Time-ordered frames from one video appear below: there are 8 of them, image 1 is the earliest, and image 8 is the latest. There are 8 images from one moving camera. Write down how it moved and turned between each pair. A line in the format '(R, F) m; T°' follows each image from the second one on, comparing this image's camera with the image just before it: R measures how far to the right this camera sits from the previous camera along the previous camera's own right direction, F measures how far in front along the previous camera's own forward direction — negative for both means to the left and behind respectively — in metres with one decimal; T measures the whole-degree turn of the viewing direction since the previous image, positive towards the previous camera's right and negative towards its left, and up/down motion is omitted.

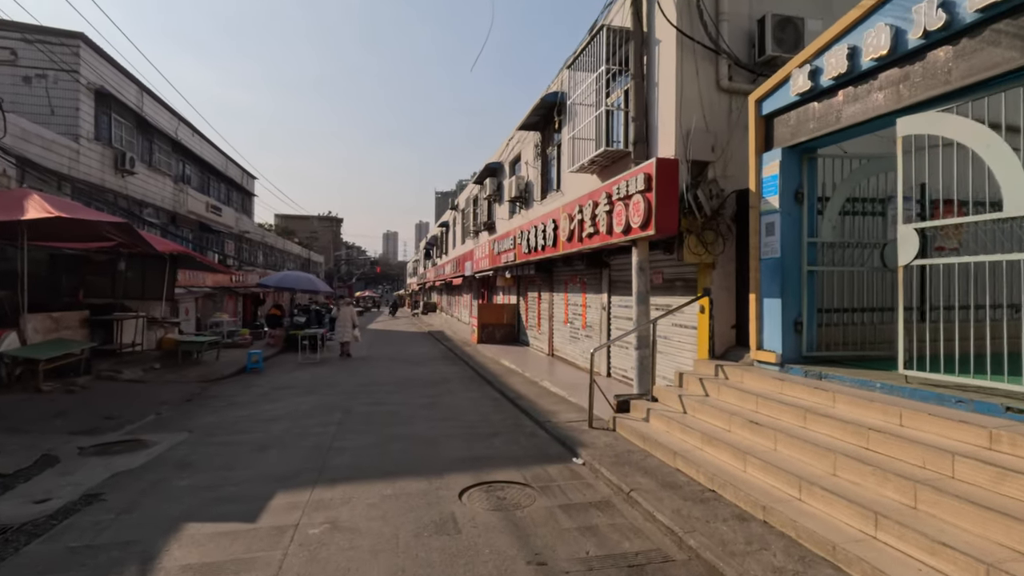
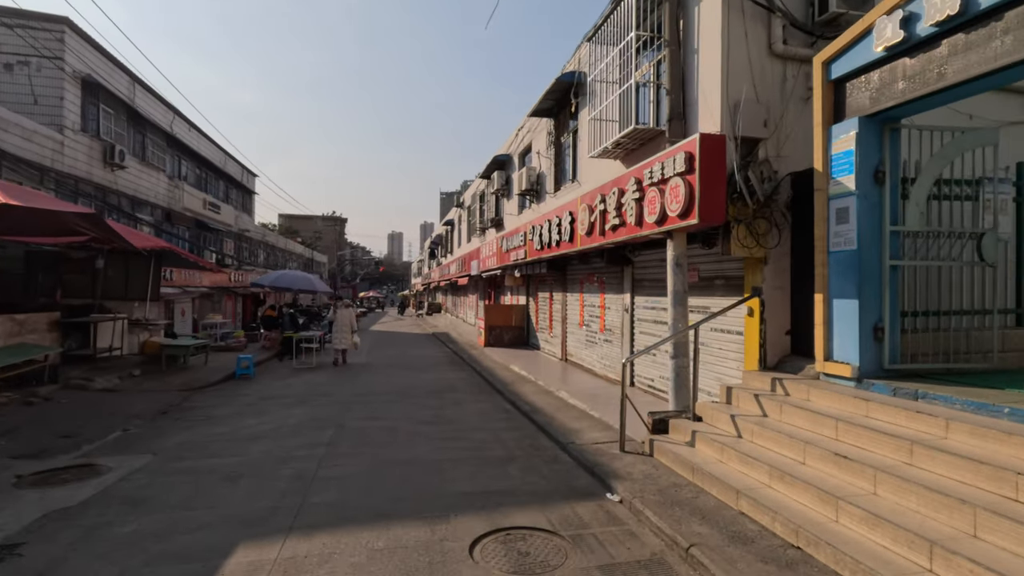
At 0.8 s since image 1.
(-0.1, +1.0) m; 0°
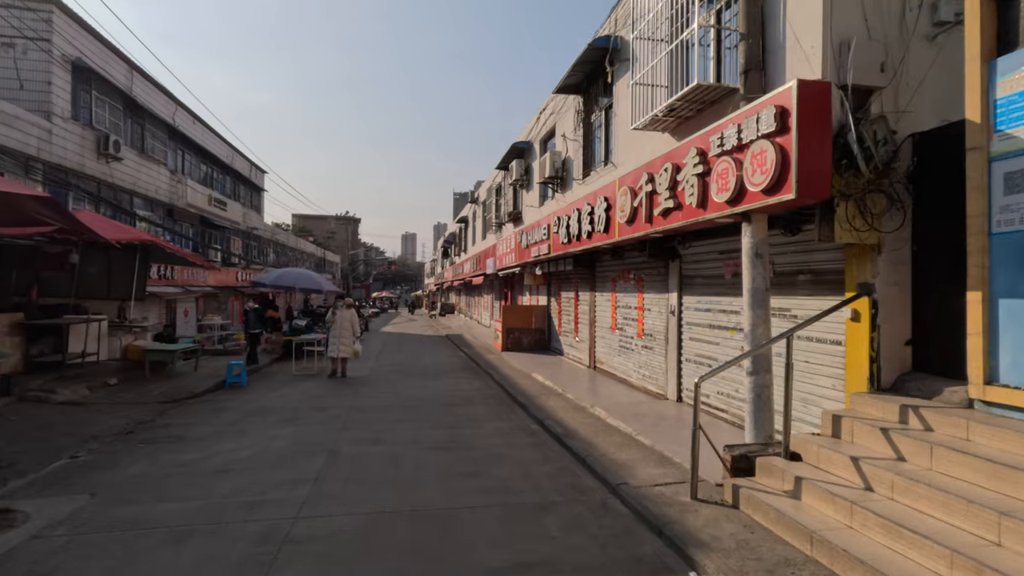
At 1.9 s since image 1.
(-0.2, +1.4) m; -1°
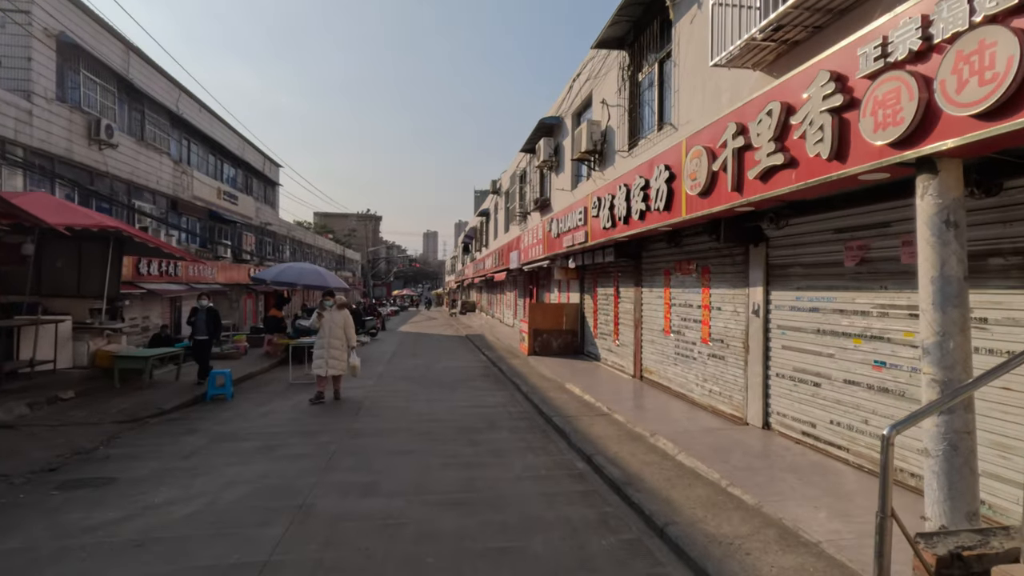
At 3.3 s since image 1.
(-0.2, +1.8) m; -2°
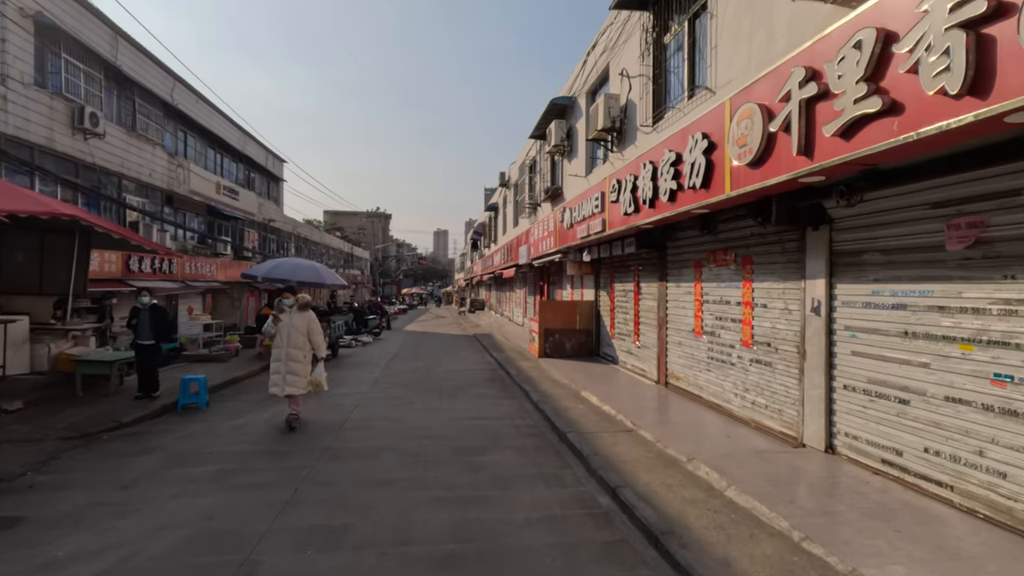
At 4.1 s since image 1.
(0.0, +1.1) m; -1°
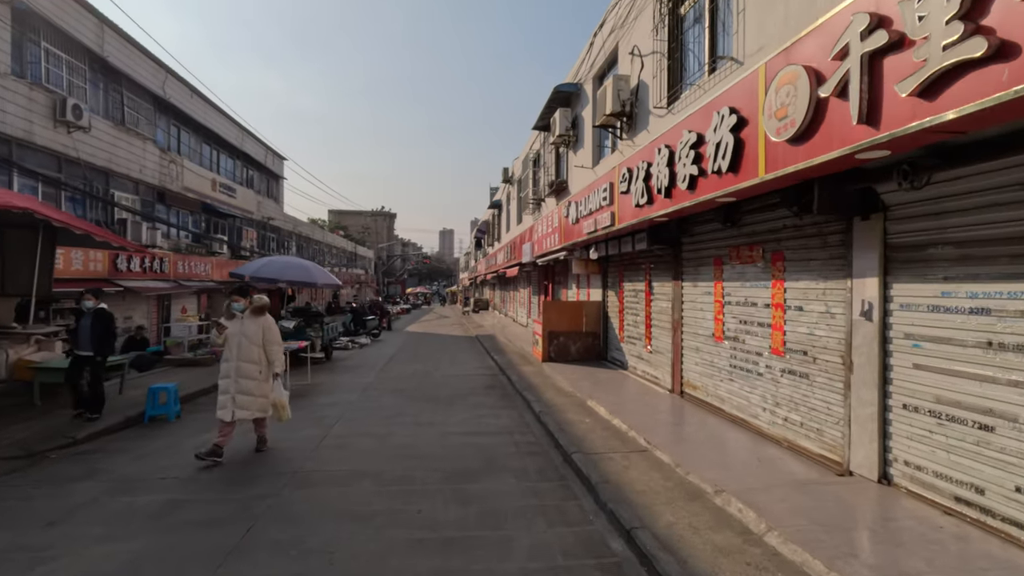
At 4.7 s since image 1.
(+0.1, +0.8) m; -1°
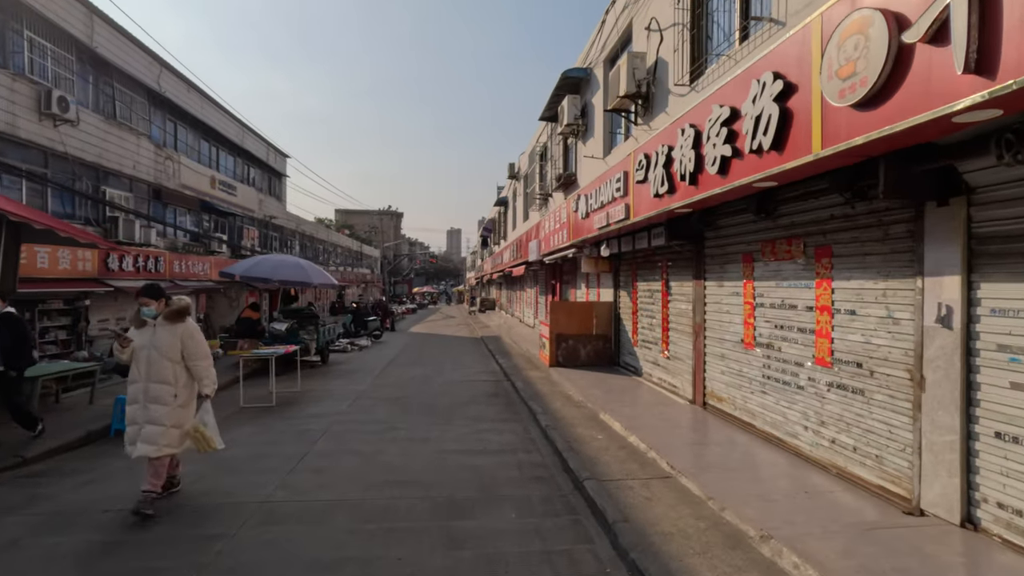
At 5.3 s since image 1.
(+0.1, +0.8) m; -1°
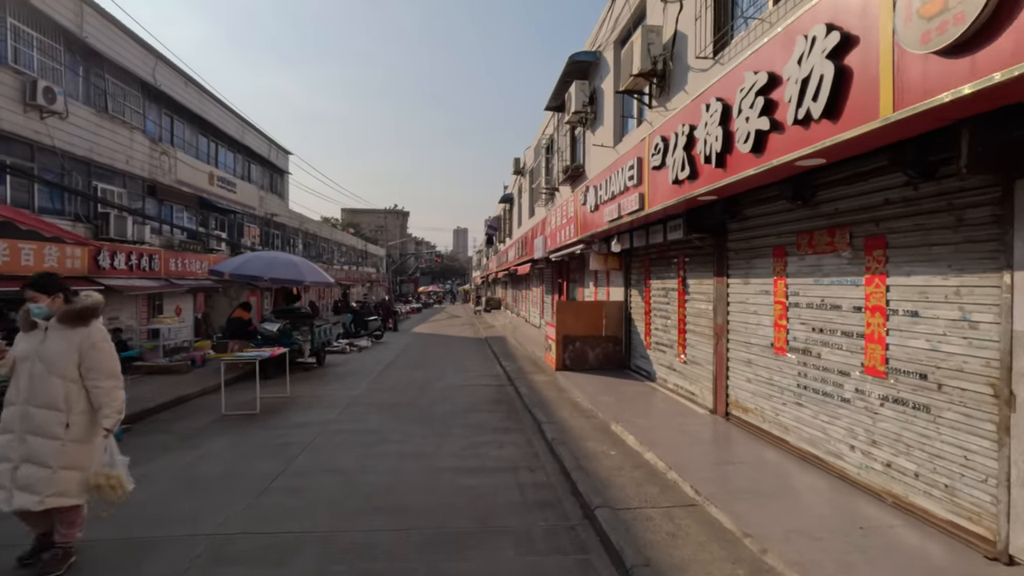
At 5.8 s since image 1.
(+0.1, +0.7) m; -1°
